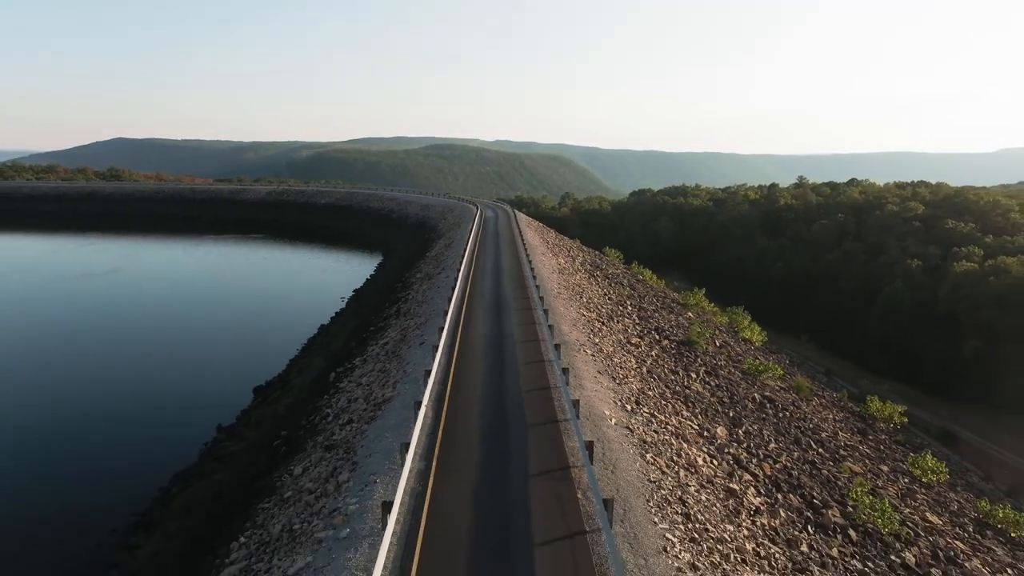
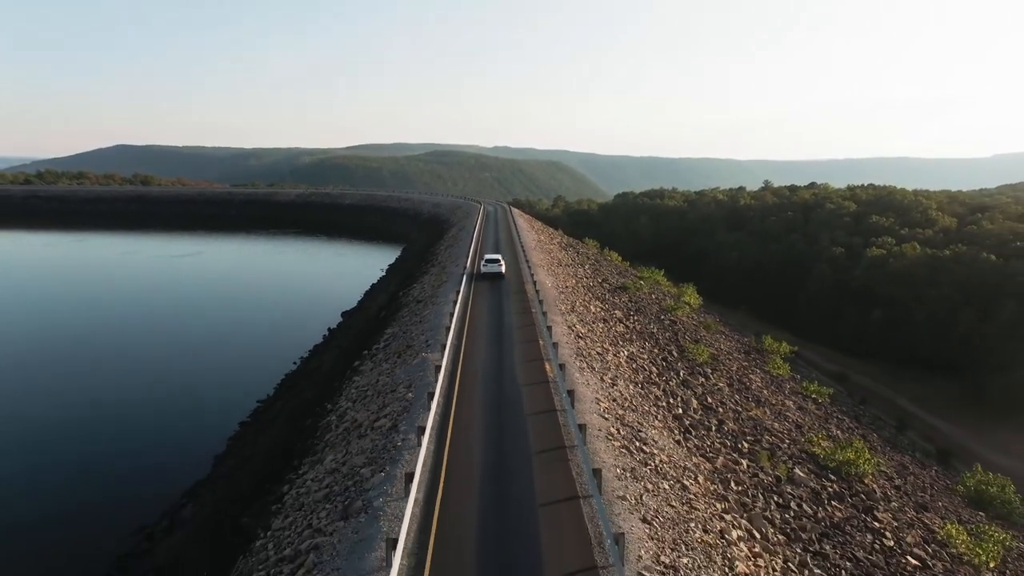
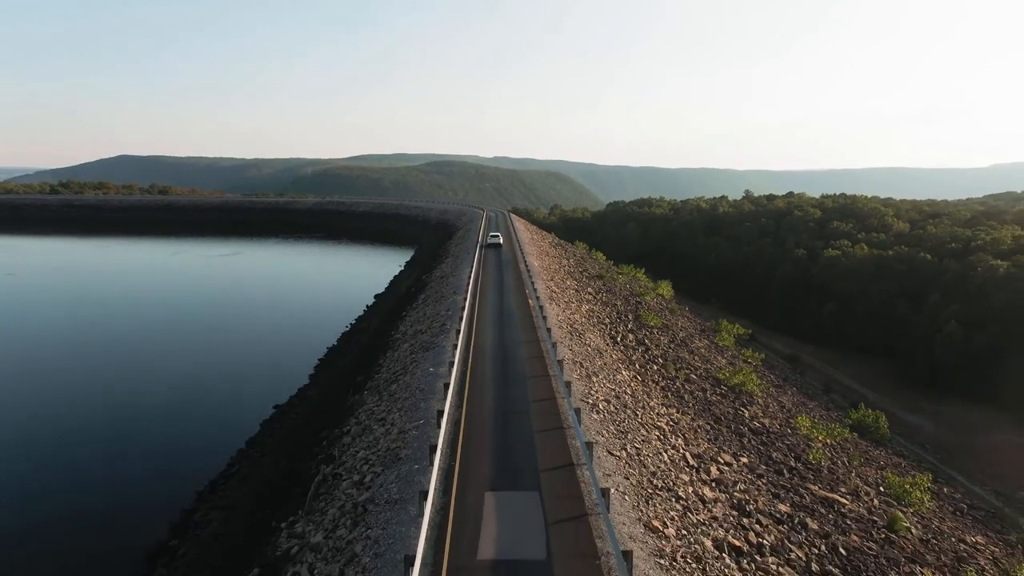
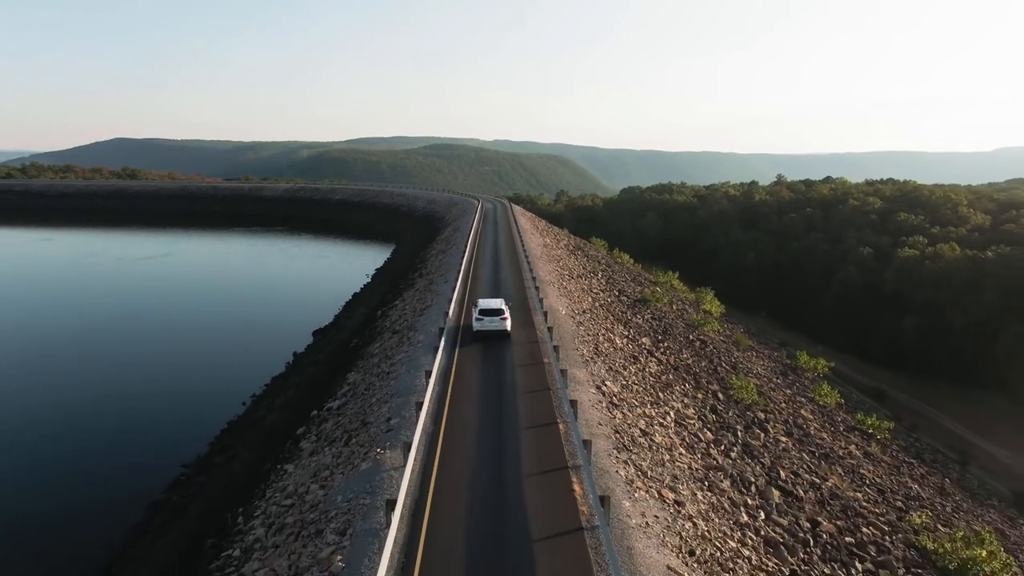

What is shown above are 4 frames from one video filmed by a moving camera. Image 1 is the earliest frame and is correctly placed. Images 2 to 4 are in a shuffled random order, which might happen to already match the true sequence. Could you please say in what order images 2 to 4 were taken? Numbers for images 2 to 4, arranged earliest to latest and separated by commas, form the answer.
4, 2, 3
